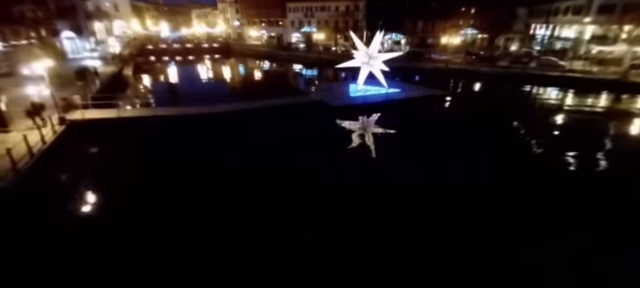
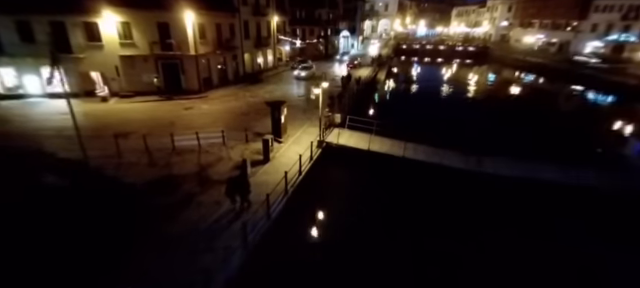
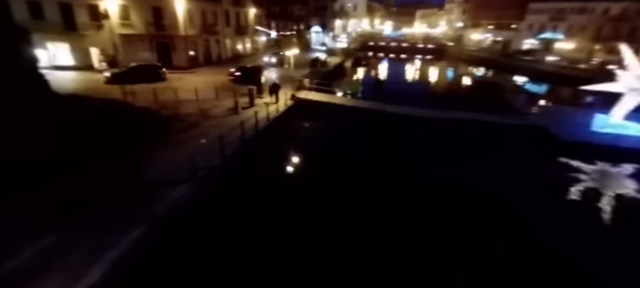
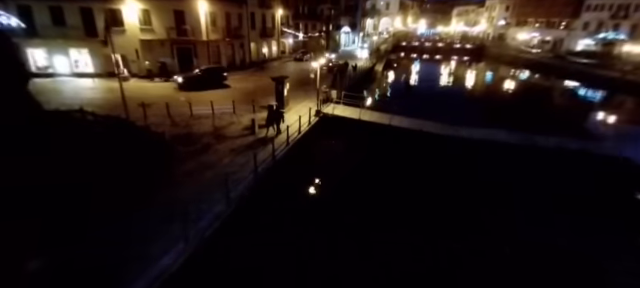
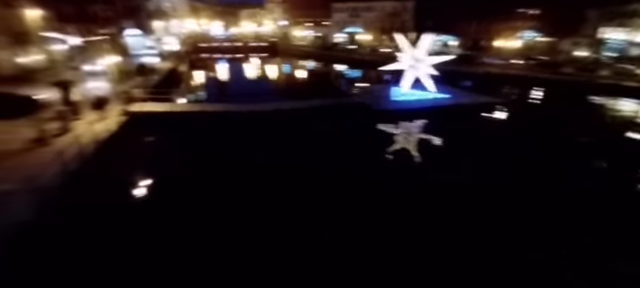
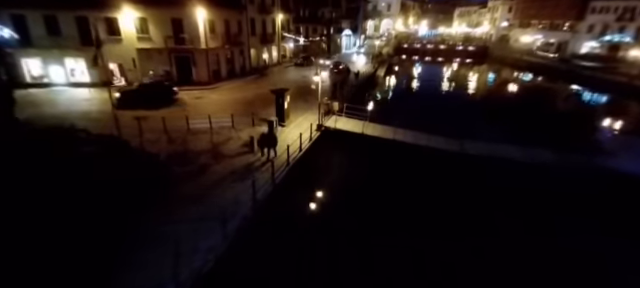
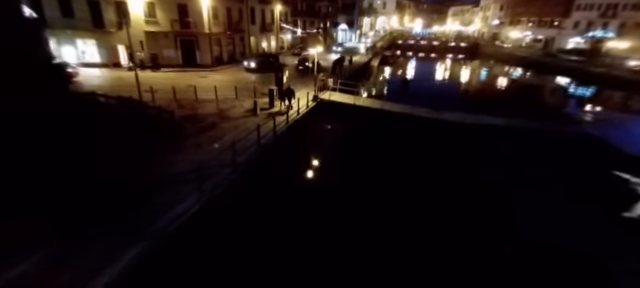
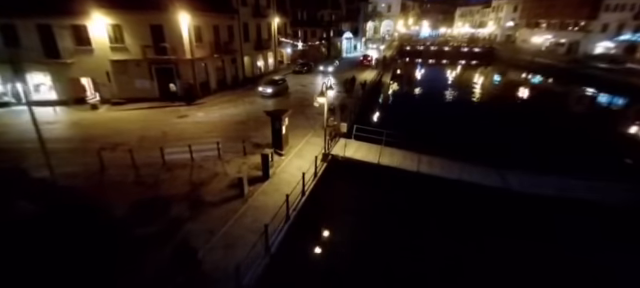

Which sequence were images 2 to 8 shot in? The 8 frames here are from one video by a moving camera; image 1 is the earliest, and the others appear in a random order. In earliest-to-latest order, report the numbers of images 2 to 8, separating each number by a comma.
5, 3, 7, 4, 6, 2, 8
